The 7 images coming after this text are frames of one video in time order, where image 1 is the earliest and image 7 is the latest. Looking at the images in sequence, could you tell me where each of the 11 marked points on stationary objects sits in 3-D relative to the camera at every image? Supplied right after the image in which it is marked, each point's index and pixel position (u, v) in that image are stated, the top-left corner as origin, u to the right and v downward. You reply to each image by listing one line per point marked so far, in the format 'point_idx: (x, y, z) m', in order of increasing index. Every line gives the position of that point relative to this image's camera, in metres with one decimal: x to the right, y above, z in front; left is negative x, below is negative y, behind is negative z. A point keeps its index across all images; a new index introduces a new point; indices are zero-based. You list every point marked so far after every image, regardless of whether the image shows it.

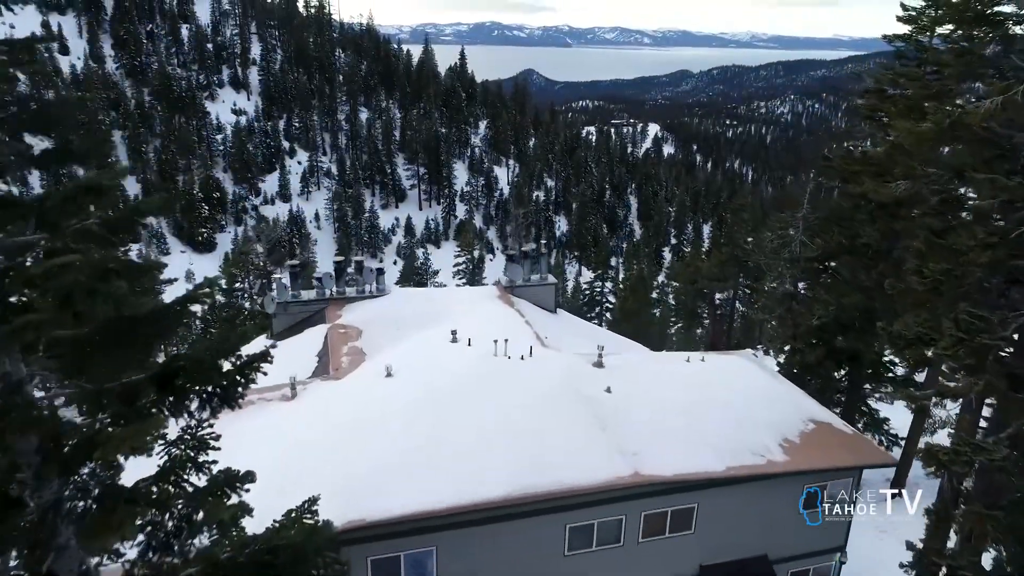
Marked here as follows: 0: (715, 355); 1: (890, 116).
0: (+4.1, -1.4, +11.8) m
1: (+9.5, +4.3, +14.5) m
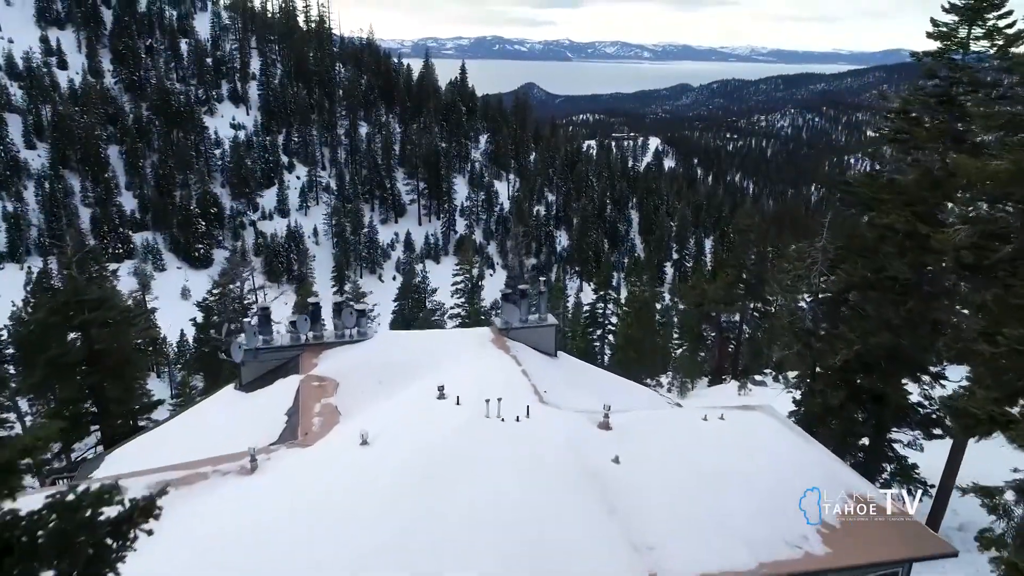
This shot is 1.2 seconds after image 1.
0: (+4.0, -2.3, +10.5) m
1: (+9.4, +3.4, +13.4) m
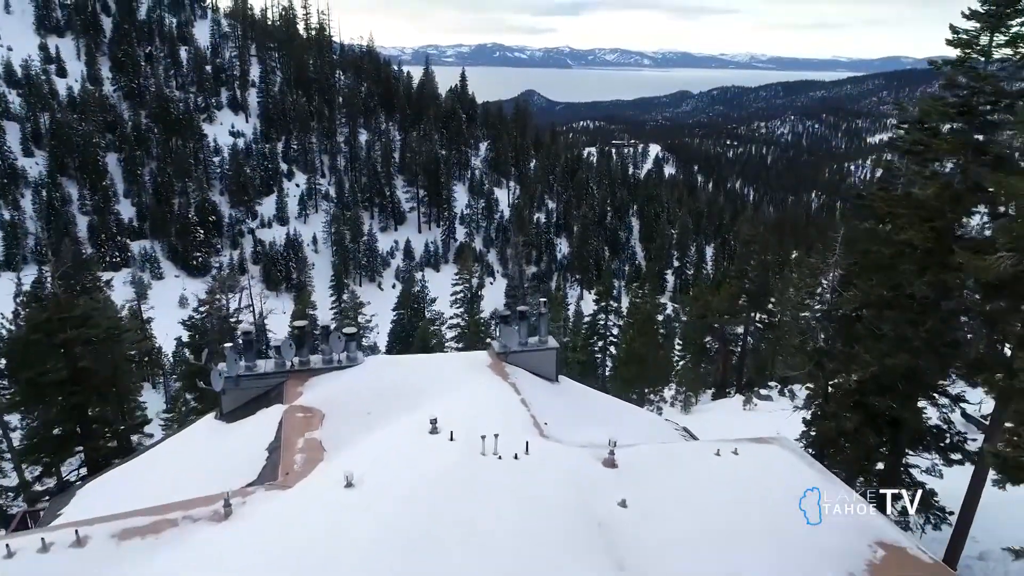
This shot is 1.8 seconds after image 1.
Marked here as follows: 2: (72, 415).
0: (+4.0, -2.7, +9.9) m
1: (+9.4, +3.0, +12.7) m
2: (-14.0, -4.1, +18.2) m
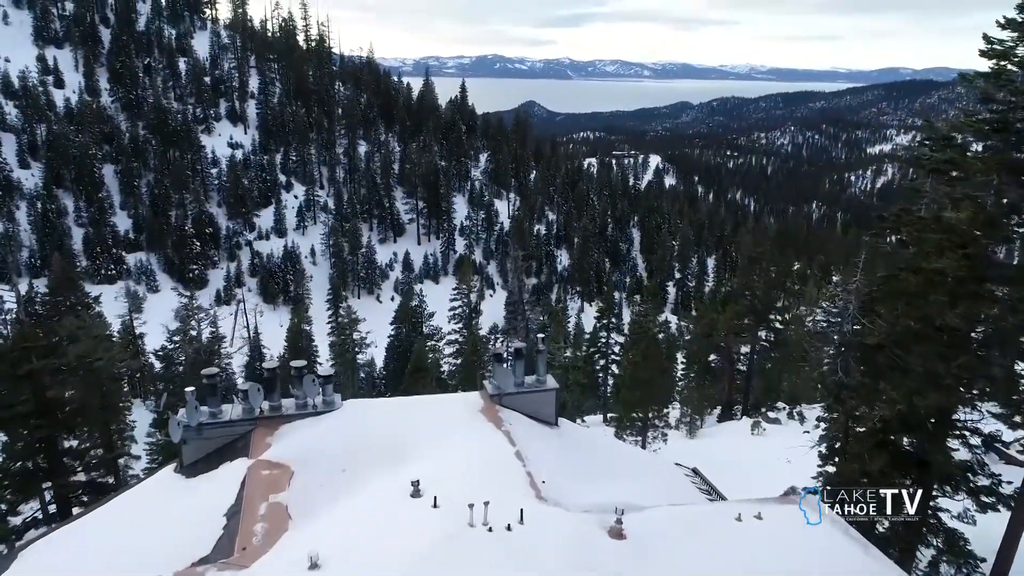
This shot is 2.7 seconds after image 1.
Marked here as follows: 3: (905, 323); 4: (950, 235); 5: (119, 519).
0: (+3.9, -3.2, +8.8) m
1: (+9.3, +2.3, +11.8) m
2: (-14.1, -4.8, +17.1) m
3: (+8.6, -0.7, +12.5) m
4: (+8.9, +1.1, +11.7) m
5: (-5.9, -3.7, +8.8) m
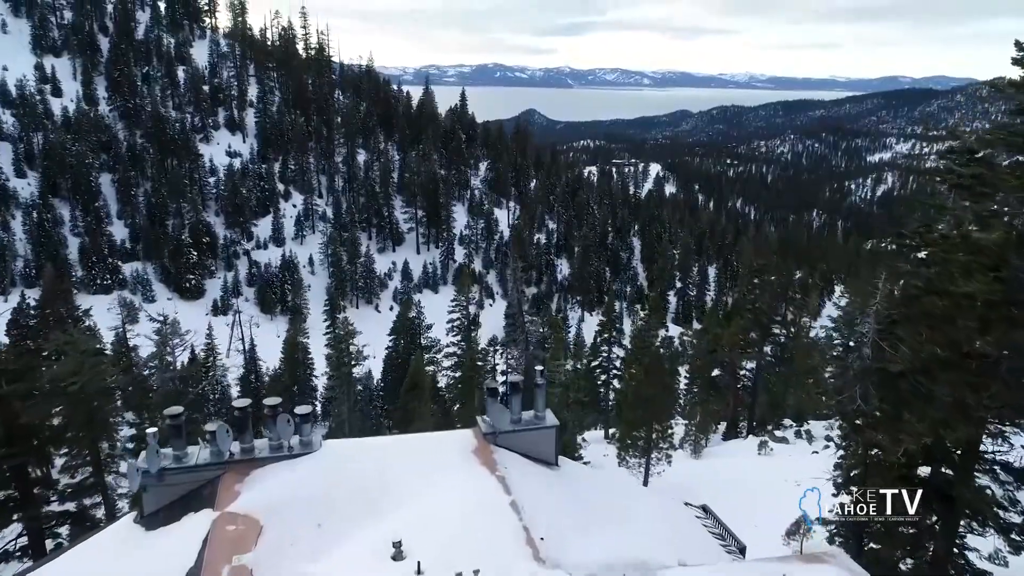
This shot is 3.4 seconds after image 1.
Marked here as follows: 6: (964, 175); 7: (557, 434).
0: (+3.8, -3.7, +8.0) m
1: (+9.3, +1.9, +11.0) m
2: (-14.1, -5.3, +16.2) m
3: (+8.5, -1.2, +11.7) m
4: (+8.8, +0.6, +10.9) m
5: (-6.0, -4.1, +7.9) m
6: (+9.7, +2.4, +12.3) m
7: (+0.8, -2.6, +10.5) m
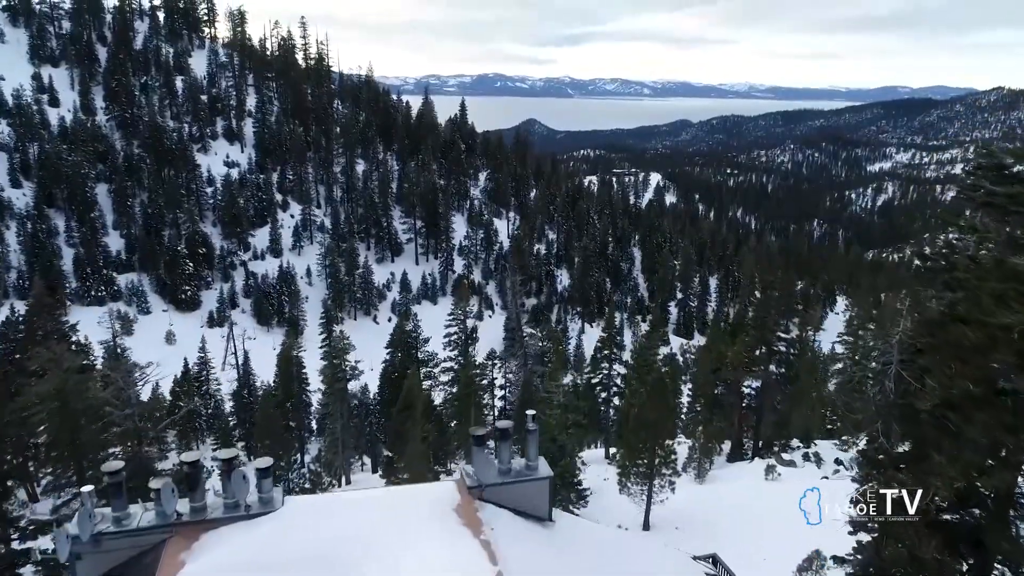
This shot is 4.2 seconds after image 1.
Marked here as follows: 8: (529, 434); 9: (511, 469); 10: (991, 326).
0: (+3.7, -4.2, +7.0) m
1: (+9.1, +1.3, +10.1) m
2: (-14.3, -5.9, +15.2) m
3: (+8.3, -1.8, +10.7) m
4: (+8.7, +0.1, +9.9) m
5: (-6.1, -4.6, +6.9) m
6: (+9.5, +1.9, +11.4) m
7: (+0.7, -3.1, +9.5) m
8: (+0.3, -2.2, +9.5) m
9: (0.0, -2.8, +9.5) m
10: (+8.5, -0.7, +10.3) m
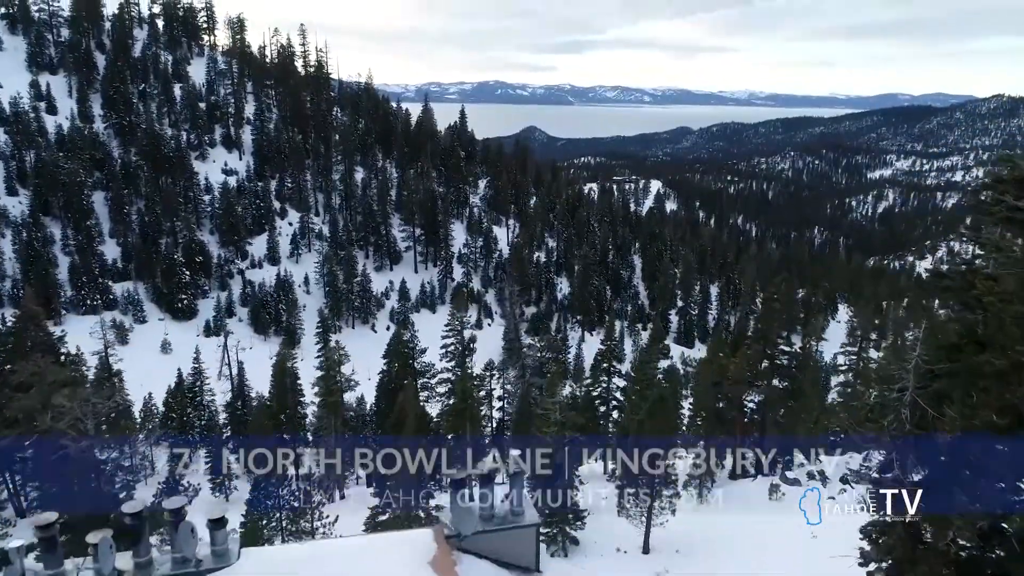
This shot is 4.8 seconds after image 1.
0: (+3.4, -4.5, +6.2) m
1: (+8.9, +0.9, +9.4) m
2: (-14.5, -6.3, +14.5) m
3: (+8.1, -2.2, +10.0) m
4: (+8.5, -0.3, +9.2) m
5: (-6.4, -4.9, +6.1) m
6: (+9.3, +1.5, +10.7) m
7: (+0.5, -3.5, +8.8) m
8: (+0.1, -2.6, +8.8) m
9: (-0.2, -3.2, +8.7) m
10: (+8.3, -1.1, +9.5) m
